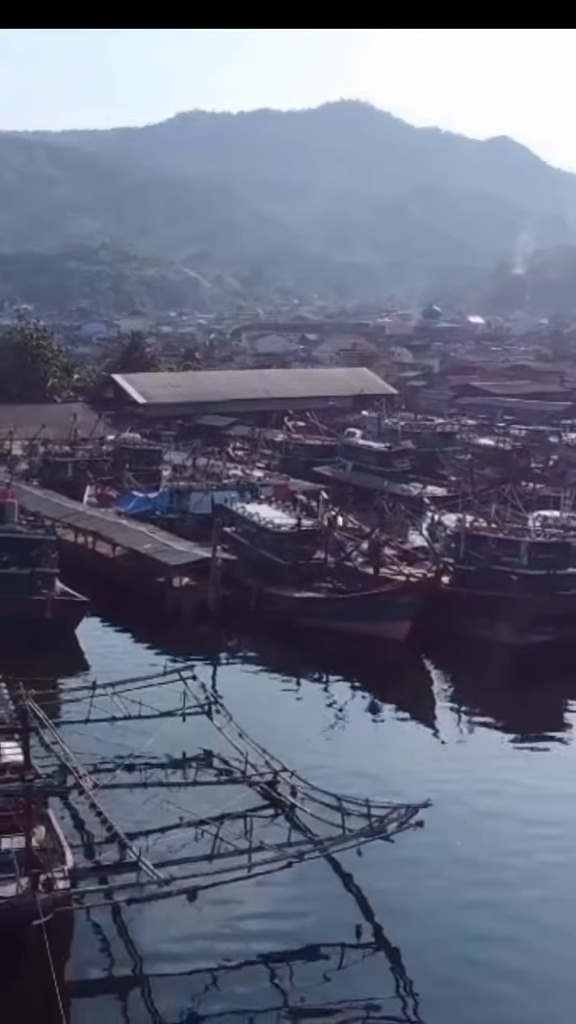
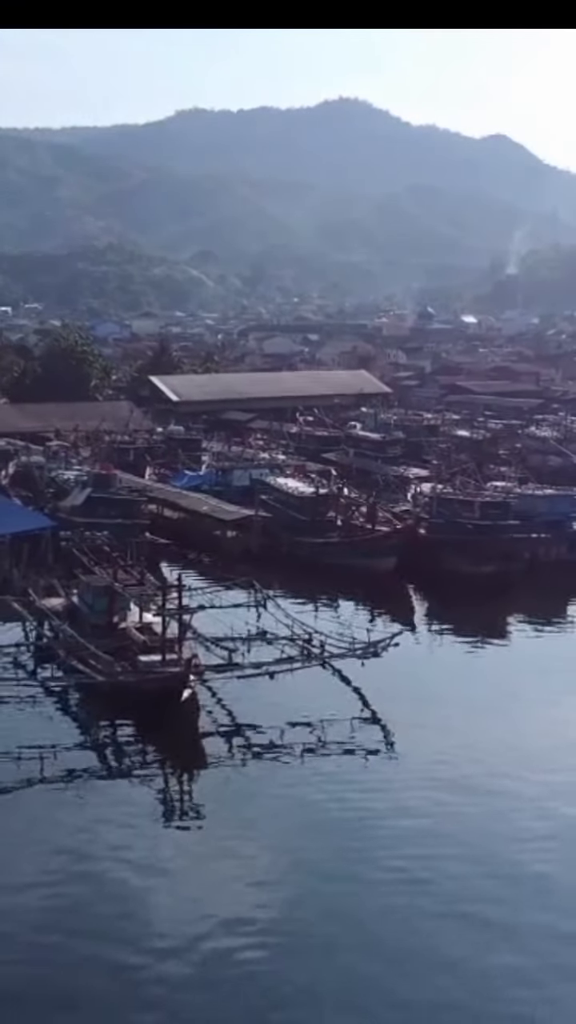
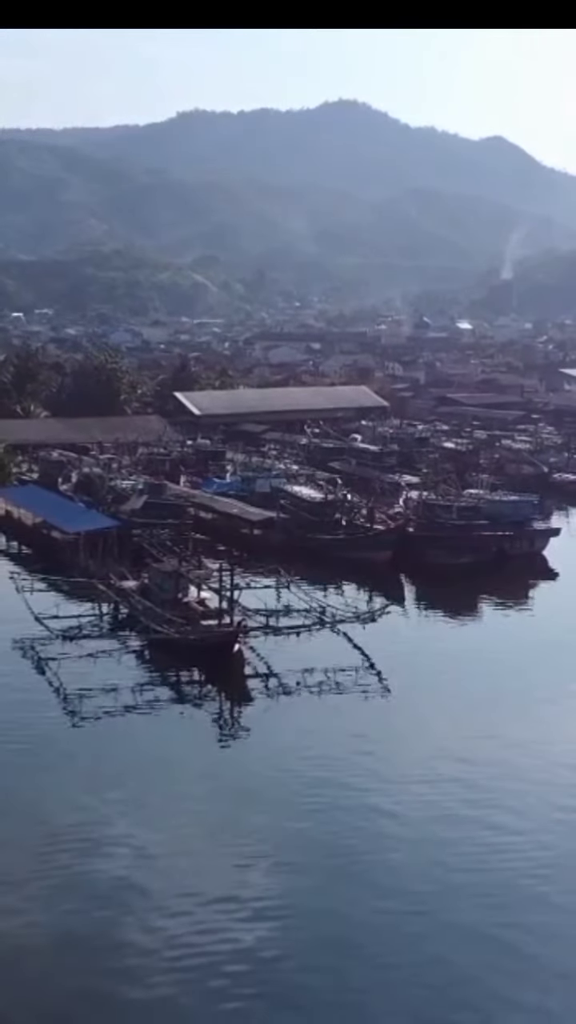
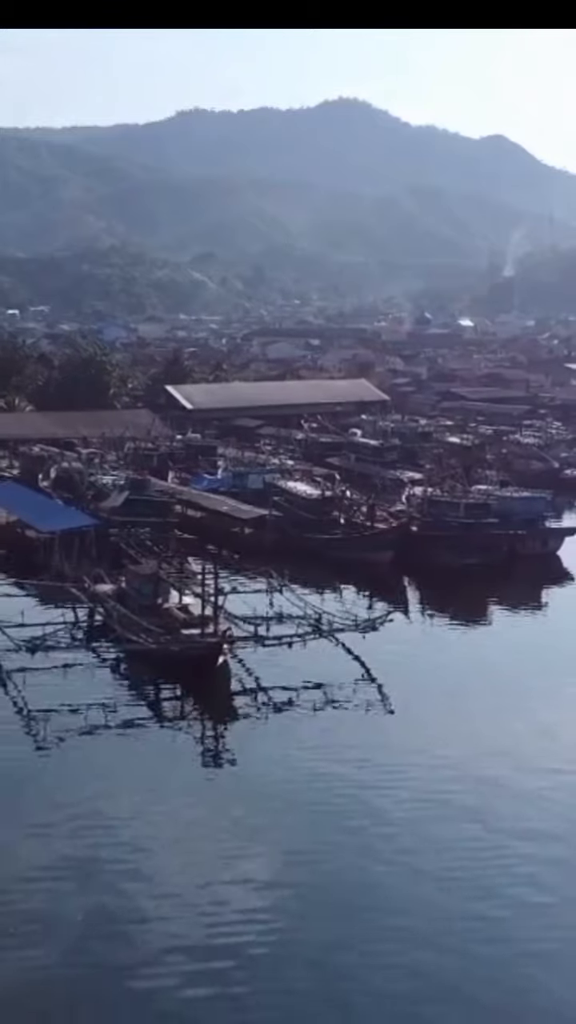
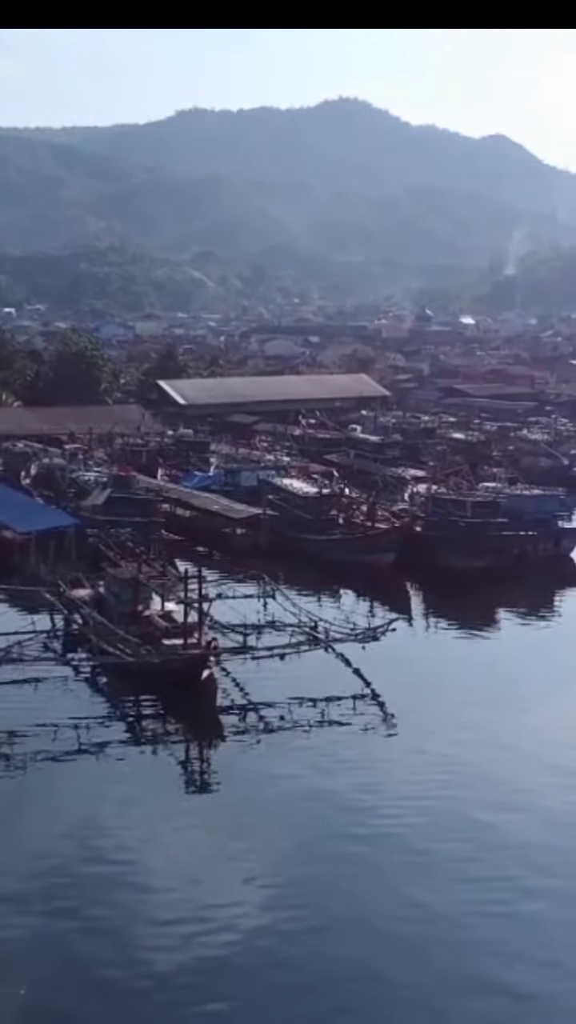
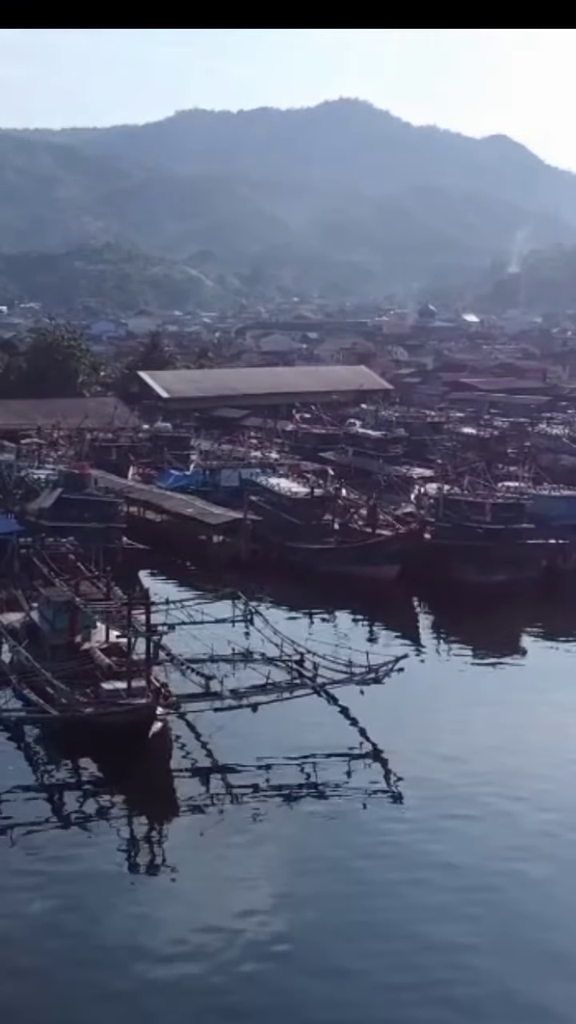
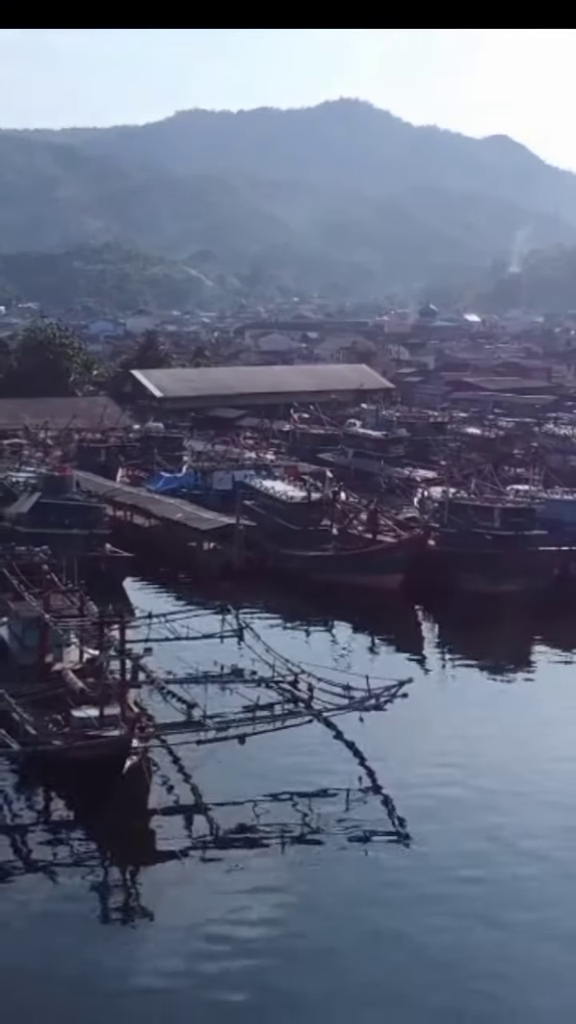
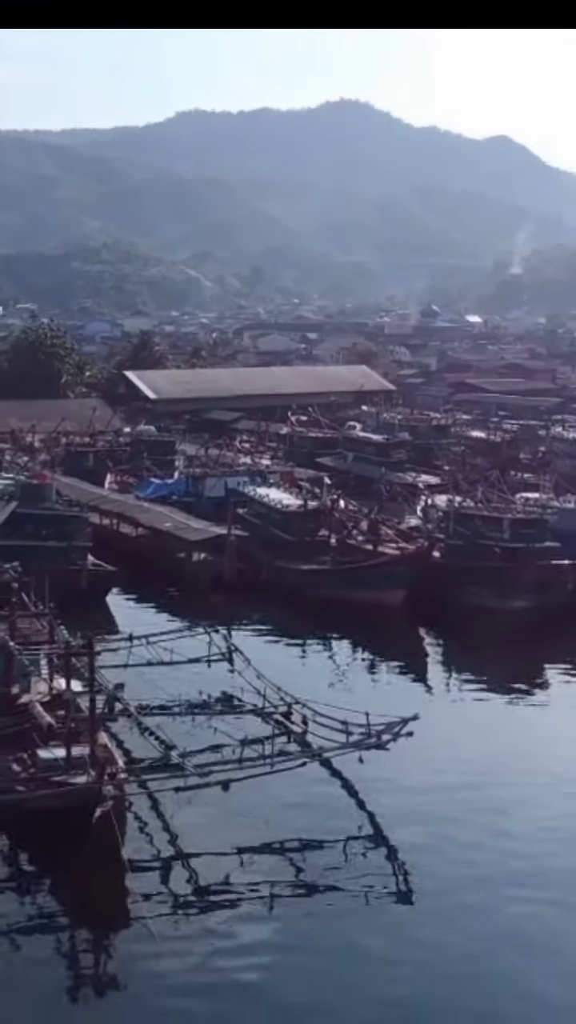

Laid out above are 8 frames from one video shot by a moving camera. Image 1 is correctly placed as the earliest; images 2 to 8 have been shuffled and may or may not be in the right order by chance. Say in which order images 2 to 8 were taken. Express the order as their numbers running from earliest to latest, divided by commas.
8, 7, 6, 2, 5, 4, 3
